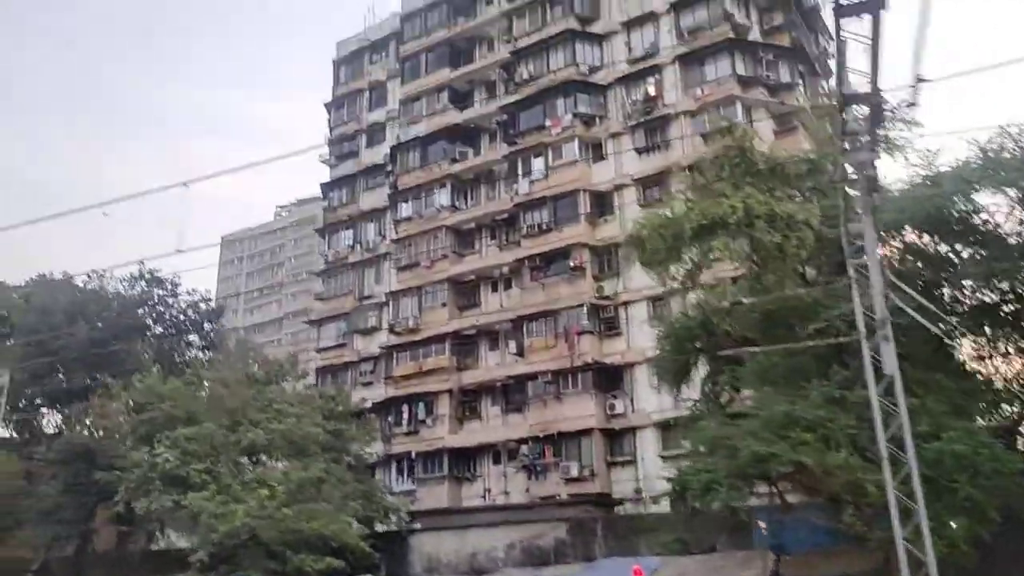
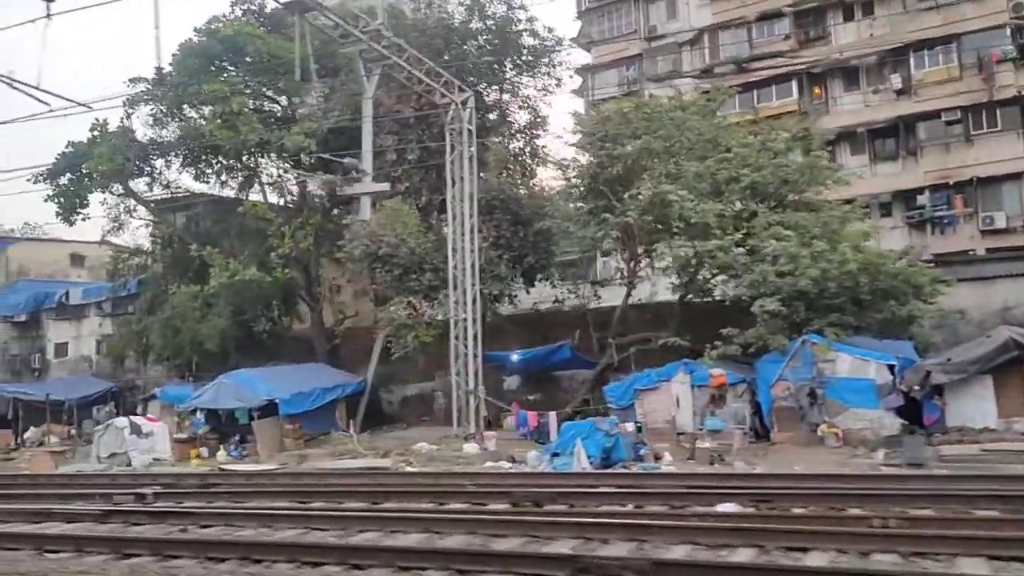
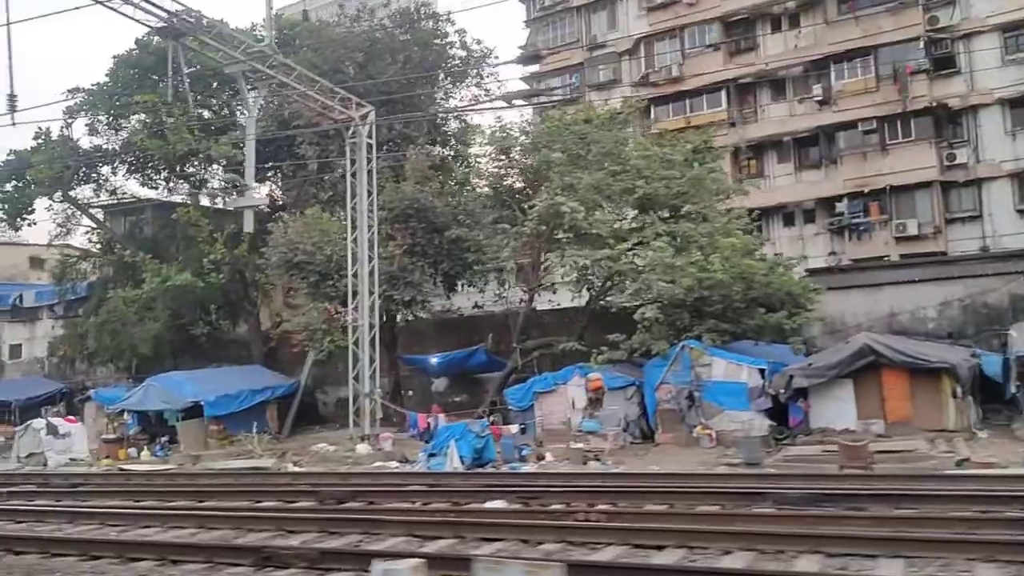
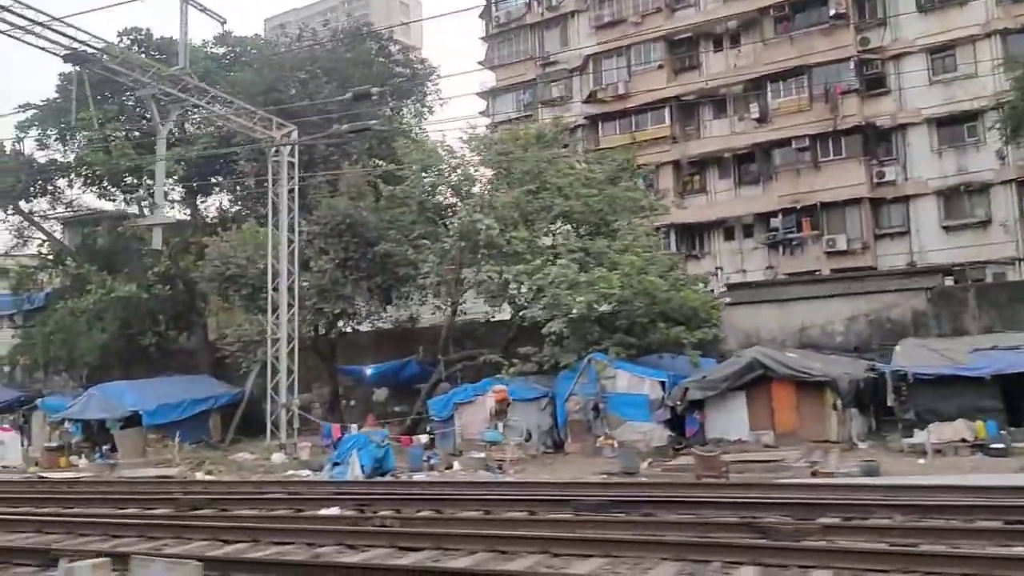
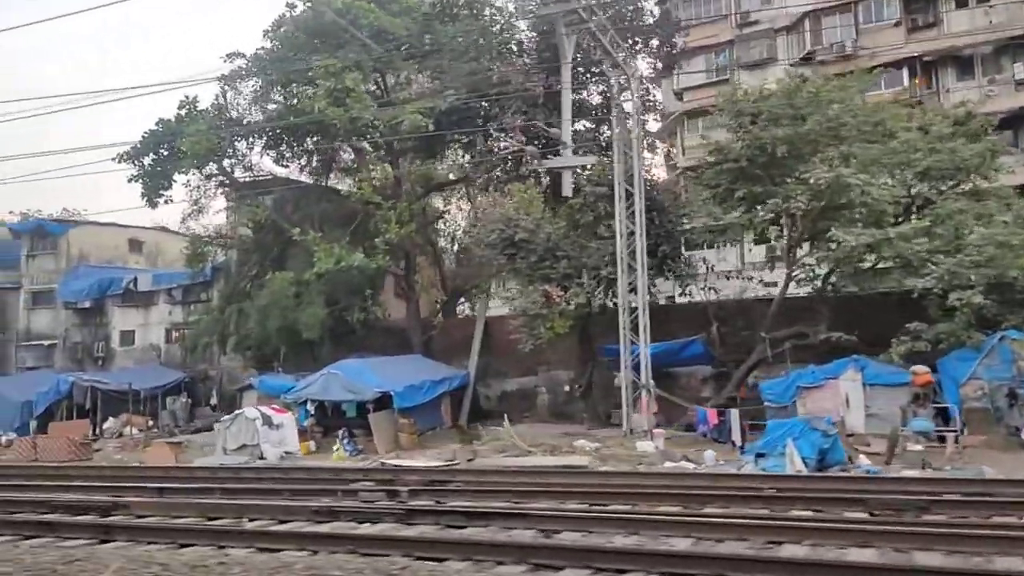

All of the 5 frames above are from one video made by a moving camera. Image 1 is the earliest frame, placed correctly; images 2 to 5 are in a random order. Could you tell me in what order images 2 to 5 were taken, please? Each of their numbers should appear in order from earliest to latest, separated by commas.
4, 3, 2, 5
